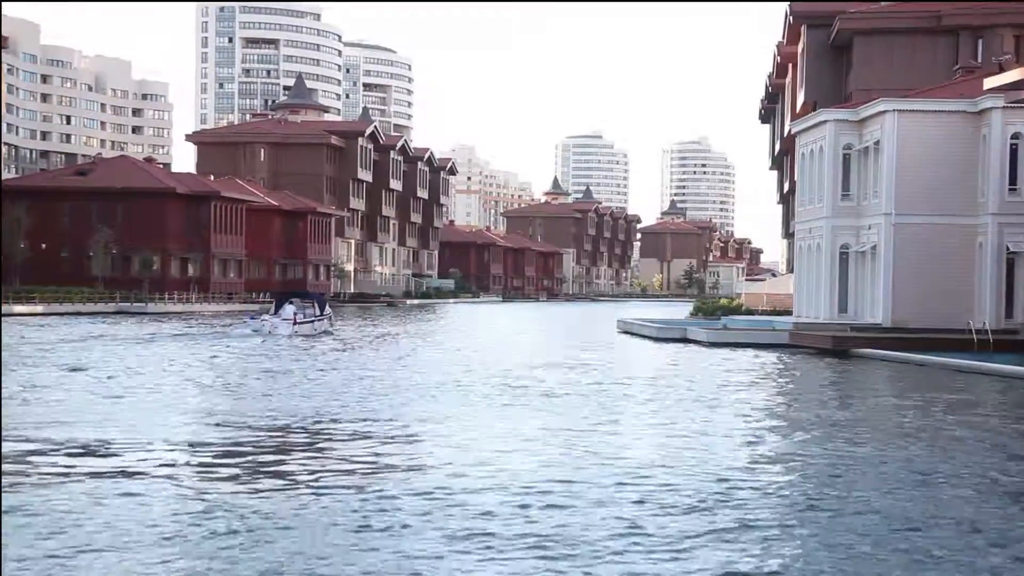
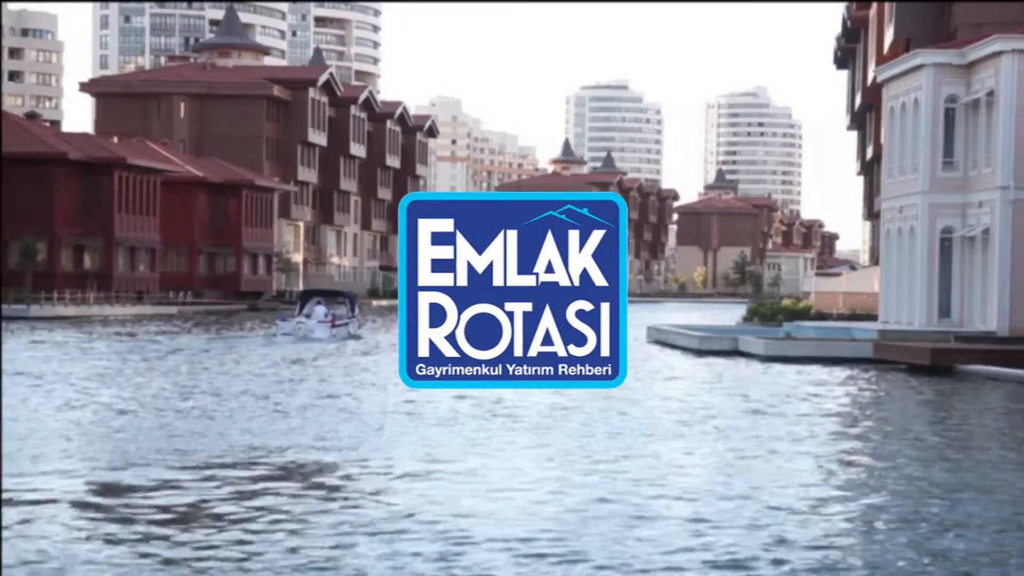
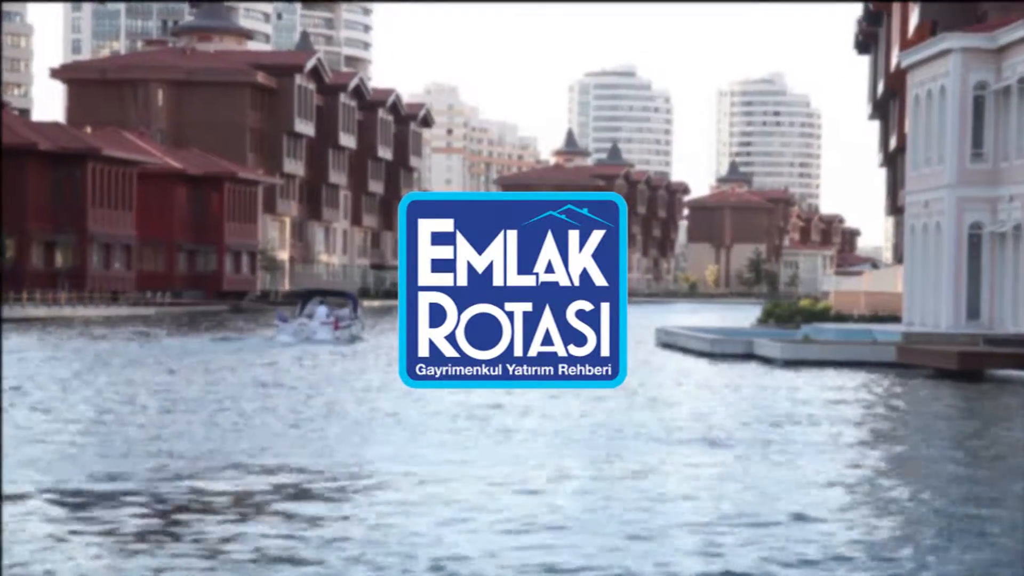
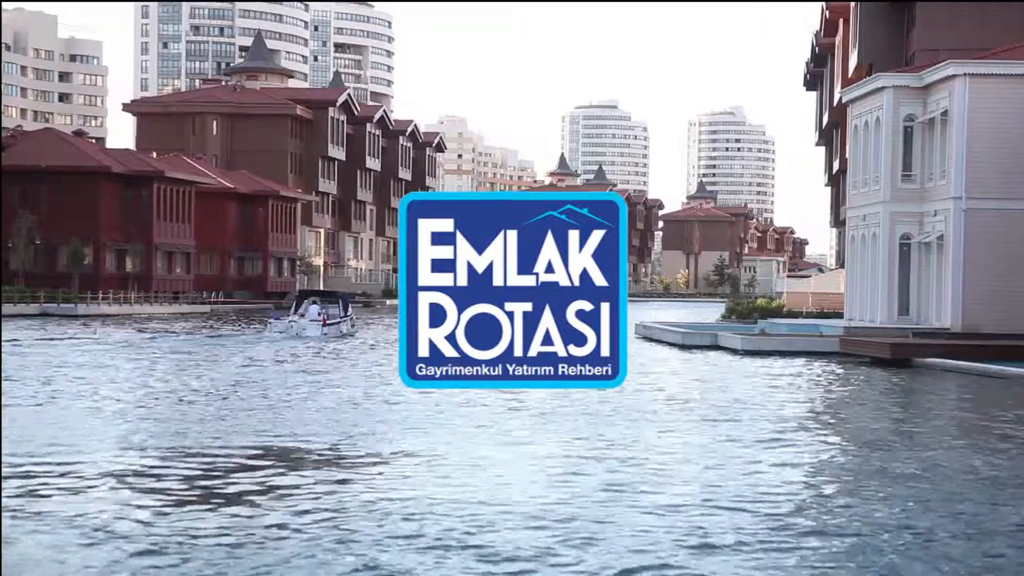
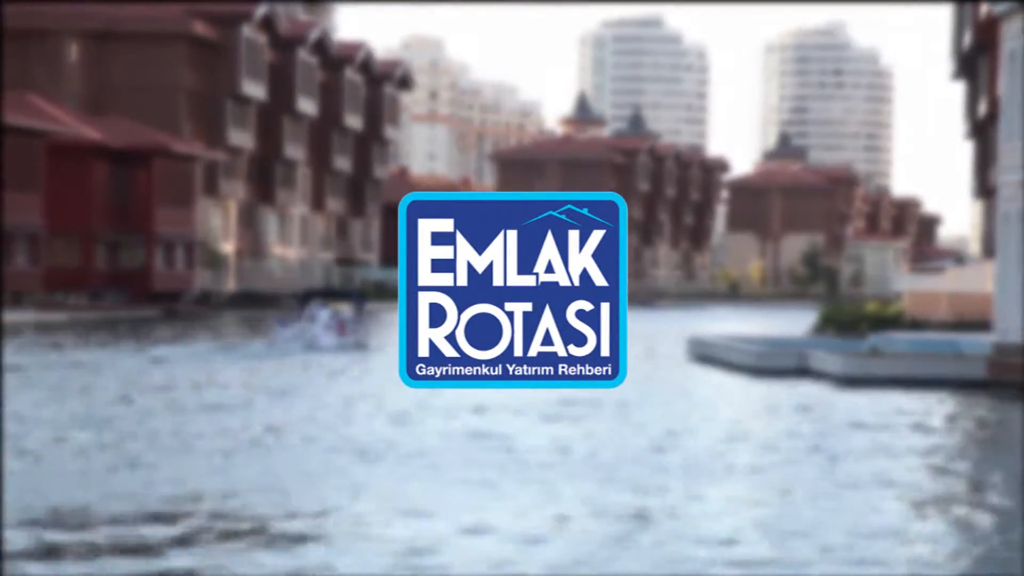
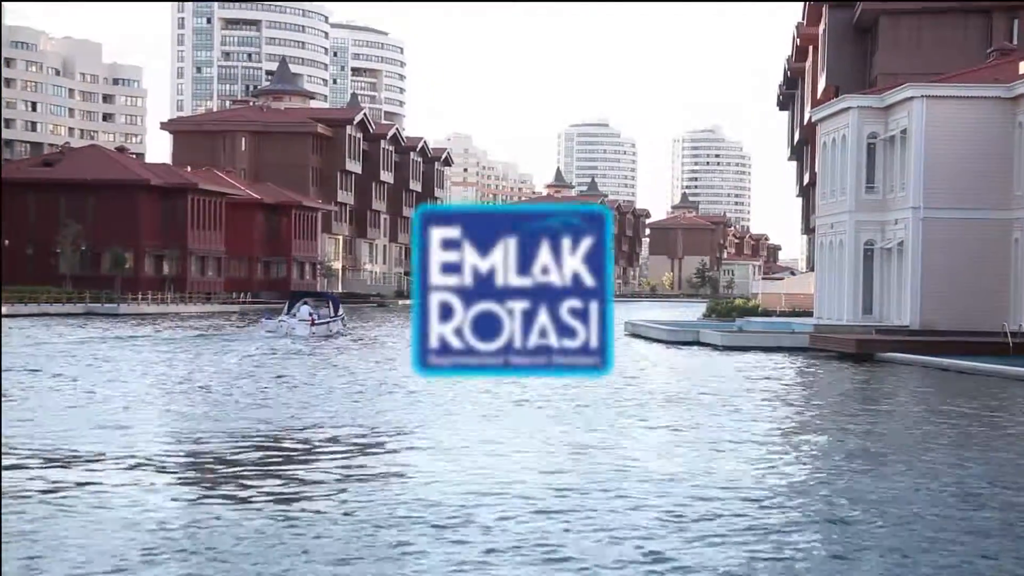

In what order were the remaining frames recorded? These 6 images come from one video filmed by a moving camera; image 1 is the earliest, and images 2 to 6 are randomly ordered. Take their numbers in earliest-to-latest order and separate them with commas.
6, 4, 2, 3, 5
